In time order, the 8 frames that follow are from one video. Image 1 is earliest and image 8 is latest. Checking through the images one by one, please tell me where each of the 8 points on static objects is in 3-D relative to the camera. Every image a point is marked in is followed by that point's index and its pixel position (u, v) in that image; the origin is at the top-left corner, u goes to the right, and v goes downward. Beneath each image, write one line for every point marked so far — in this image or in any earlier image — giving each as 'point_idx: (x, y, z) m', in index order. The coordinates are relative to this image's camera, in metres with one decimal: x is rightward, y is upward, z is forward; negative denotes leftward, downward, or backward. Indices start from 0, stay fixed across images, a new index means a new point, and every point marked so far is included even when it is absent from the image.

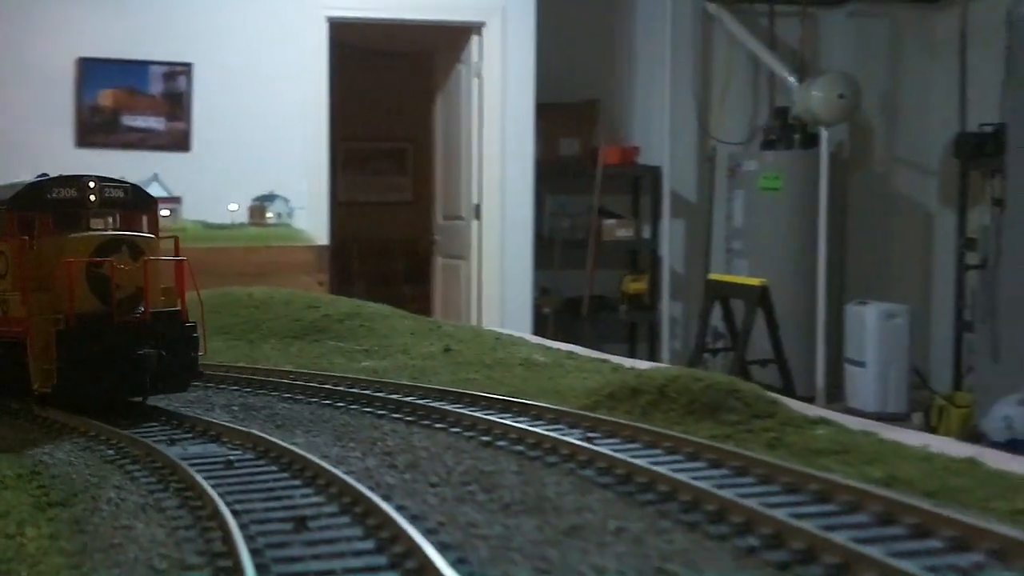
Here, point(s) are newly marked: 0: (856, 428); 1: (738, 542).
0: (+1.2, -0.5, +4.9) m
1: (+0.5, -0.6, +3.1) m
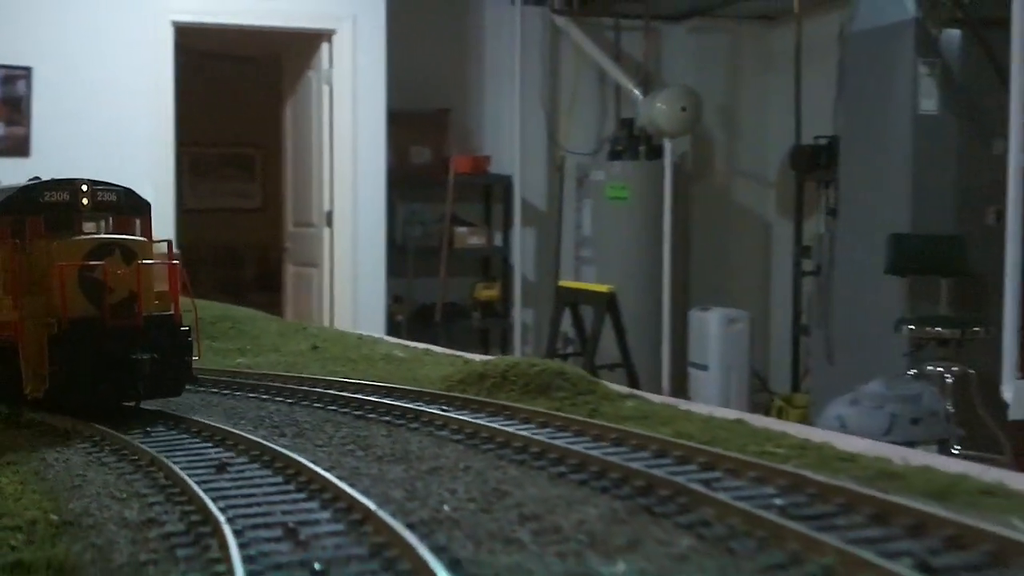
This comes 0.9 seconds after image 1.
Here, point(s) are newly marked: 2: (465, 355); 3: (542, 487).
0: (+0.6, -0.5, +6.1) m
1: (+0.1, -0.5, +4.2) m
2: (-0.3, -0.4, +8.8) m
3: (+0.1, -0.6, +3.9) m
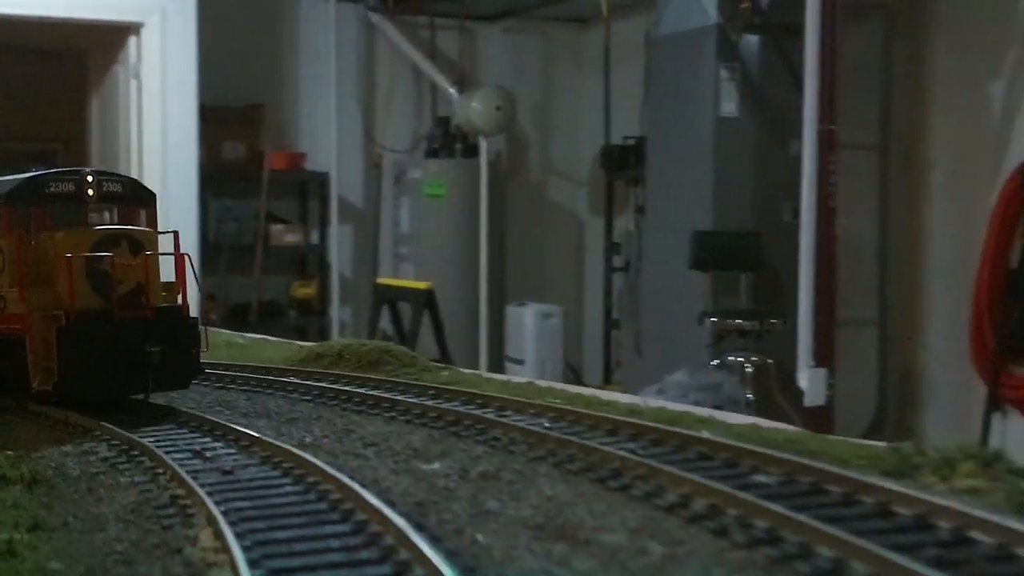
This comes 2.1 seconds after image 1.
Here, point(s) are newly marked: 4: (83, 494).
0: (-0.2, -0.4, +7.4) m
1: (-0.5, -0.5, +5.5) m
2: (-1.5, -0.4, +10.1) m
3: (-0.5, -0.5, +5.3) m
4: (-1.2, -0.6, +4.0) m
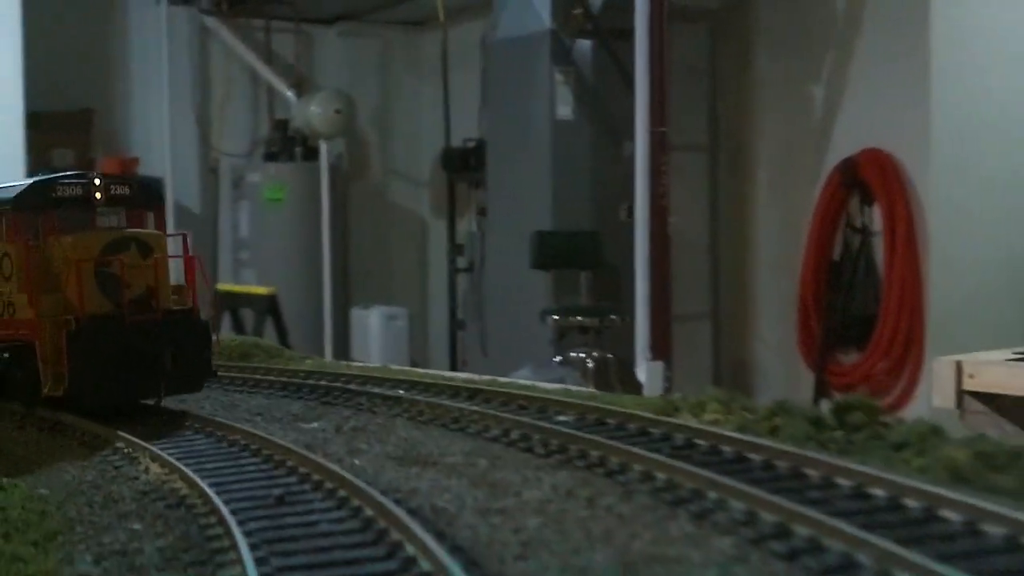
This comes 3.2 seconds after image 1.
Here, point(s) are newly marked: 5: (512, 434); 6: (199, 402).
0: (-1.1, -0.4, +8.6) m
1: (-1.2, -0.5, +6.6) m
2: (-2.7, -0.4, +11.0) m
3: (-1.2, -0.5, +6.4) m
4: (-1.7, -0.6, +5.1) m
5: (0.0, -0.5, +4.7) m
6: (-1.5, -0.5, +6.5) m
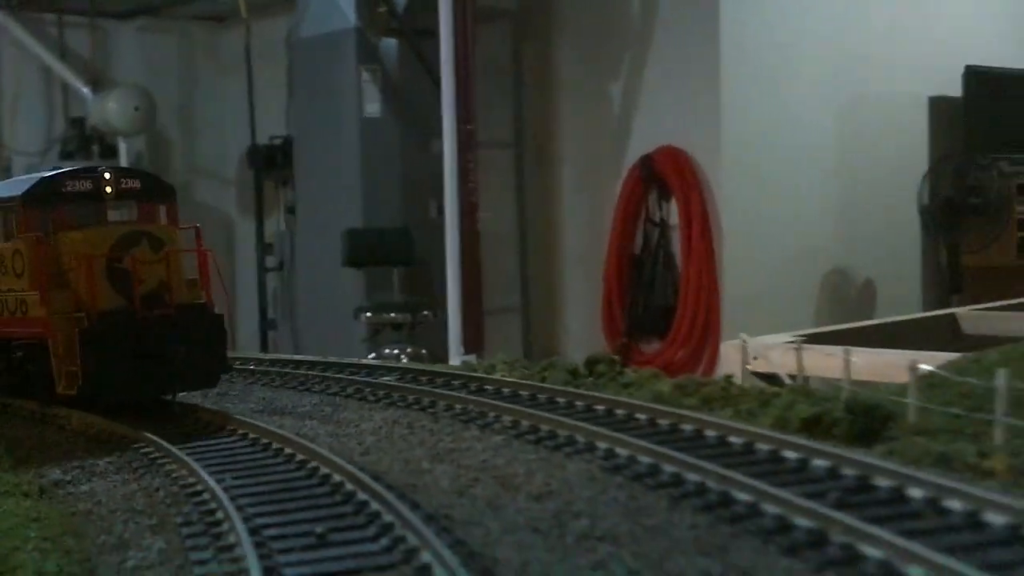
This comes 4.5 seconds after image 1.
0: (-2.4, -0.4, +9.8) m
1: (-2.1, -0.5, +7.8) m
2: (-4.3, -0.4, +12.0) m
3: (-2.1, -0.5, +7.6) m
4: (-2.5, -0.6, +6.3) m
5: (-0.7, -0.5, +6.1) m
6: (-2.4, -0.5, +7.7) m
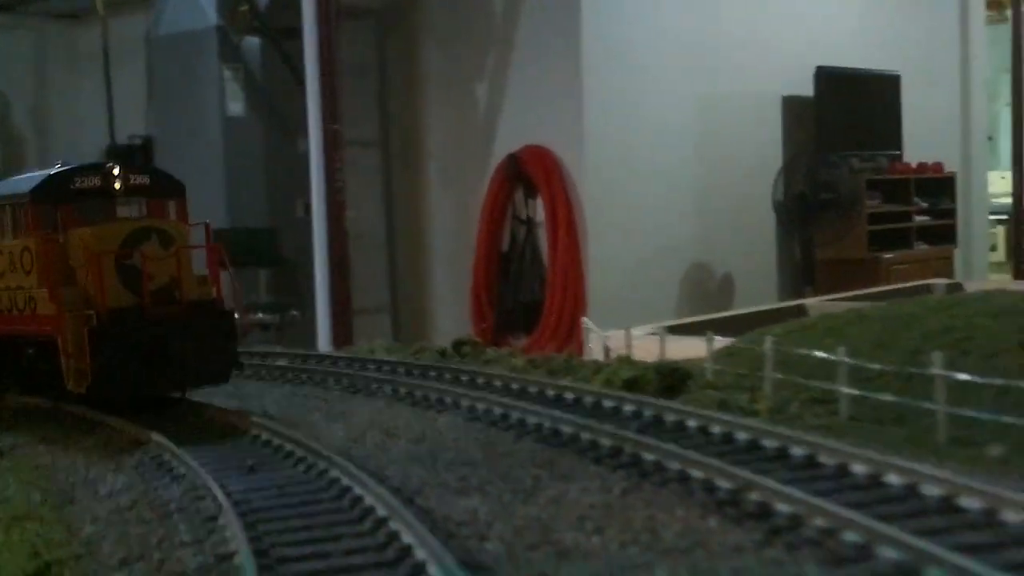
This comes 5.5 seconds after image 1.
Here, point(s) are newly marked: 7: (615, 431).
0: (-3.3, -0.4, +10.5) m
1: (-2.9, -0.5, +8.6) m
2: (-5.4, -0.5, +12.6) m
3: (-2.9, -0.5, +8.4) m
4: (-3.1, -0.6, +7.0) m
5: (-1.3, -0.4, +7.0) m
6: (-3.2, -0.5, +8.4) m
7: (+0.3, -0.4, +3.9) m
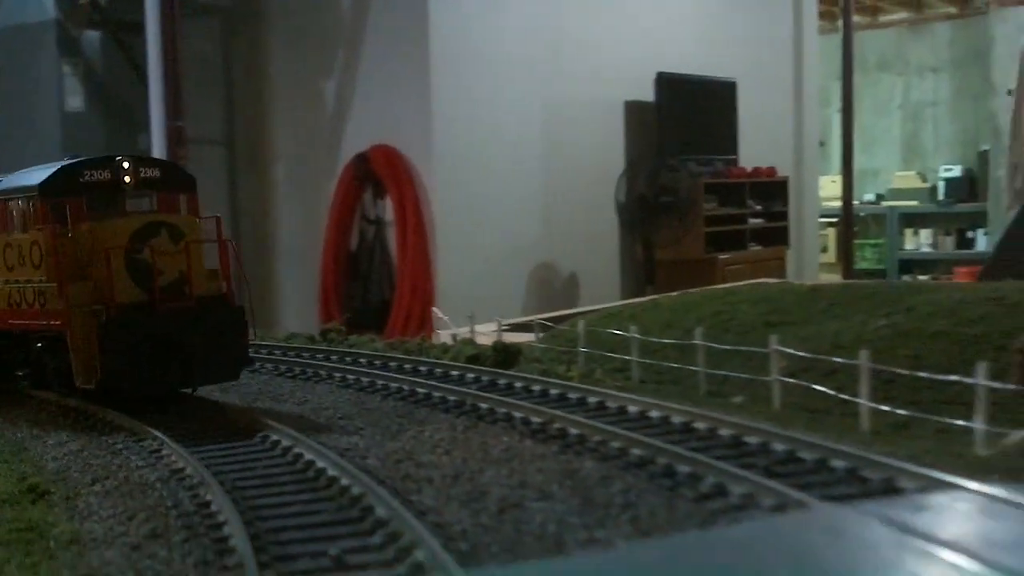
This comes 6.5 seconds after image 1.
0: (-4.5, -0.4, +11.3) m
1: (-3.9, -0.4, +9.4) m
2: (-6.8, -0.4, +13.1) m
3: (-3.8, -0.5, +9.2) m
4: (-3.9, -0.6, +7.8) m
5: (-2.2, -0.4, +8.0) m
6: (-4.1, -0.5, +9.2) m
7: (-0.2, -0.4, +5.1) m
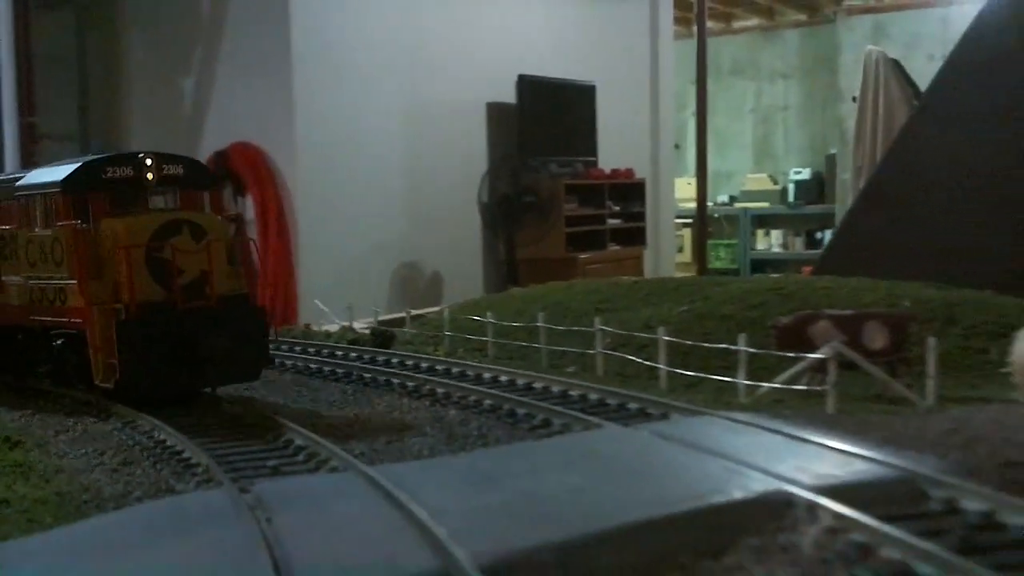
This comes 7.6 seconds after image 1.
0: (-5.7, -0.4, +11.9) m
1: (-4.9, -0.4, +10.1) m
2: (-8.1, -0.4, +13.5) m
3: (-4.7, -0.4, +9.9) m
4: (-4.7, -0.5, +8.5) m
5: (-3.0, -0.4, +8.9) m
6: (-5.1, -0.5, +9.9) m
7: (-0.7, -0.3, +6.2) m
